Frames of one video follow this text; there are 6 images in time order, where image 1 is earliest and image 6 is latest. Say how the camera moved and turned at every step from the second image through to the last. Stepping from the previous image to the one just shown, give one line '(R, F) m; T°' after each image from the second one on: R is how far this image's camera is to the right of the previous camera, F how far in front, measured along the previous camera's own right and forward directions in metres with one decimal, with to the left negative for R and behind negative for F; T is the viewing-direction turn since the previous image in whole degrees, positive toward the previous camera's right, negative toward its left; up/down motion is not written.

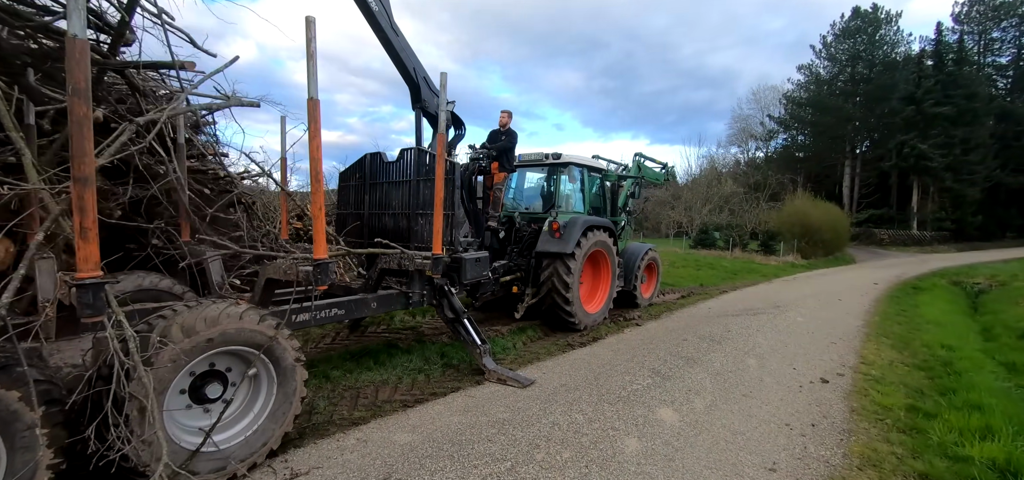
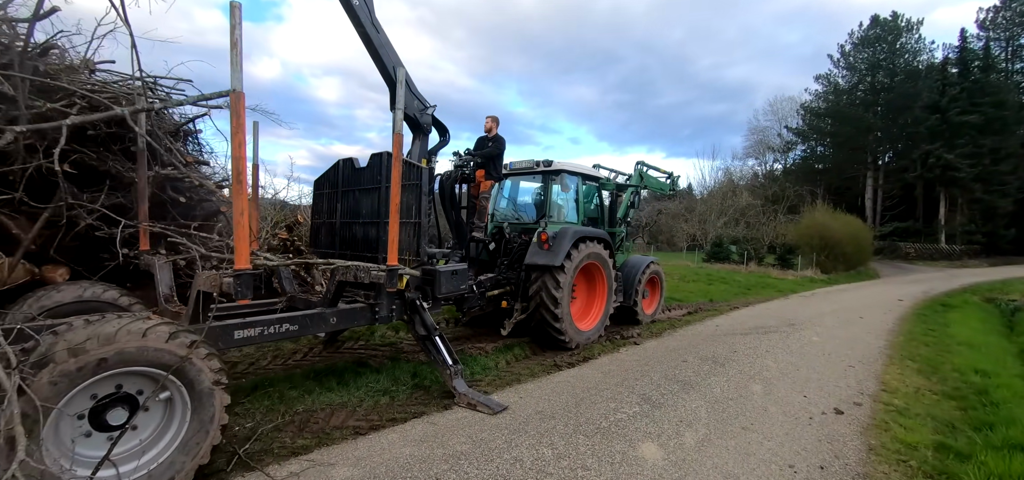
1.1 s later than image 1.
(+0.3, +0.3) m; -2°
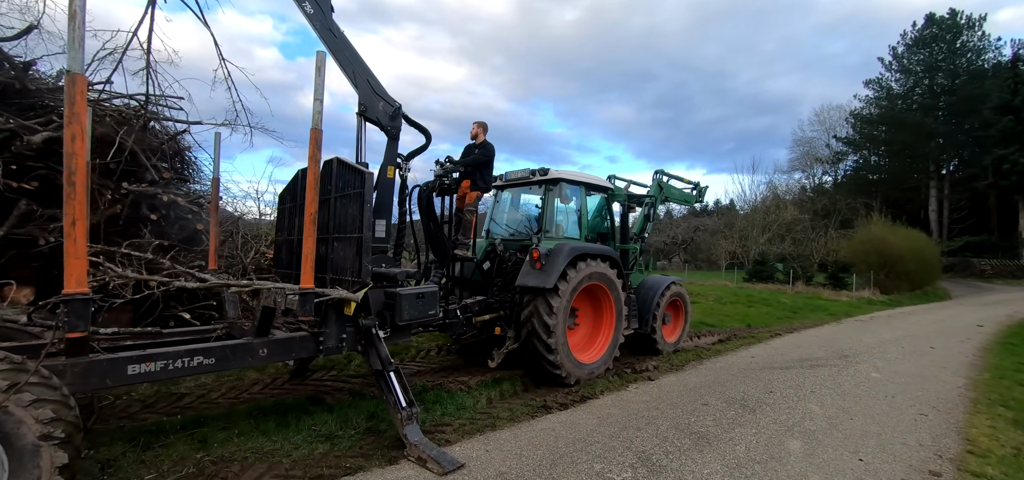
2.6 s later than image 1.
(+0.5, +0.6) m; -5°
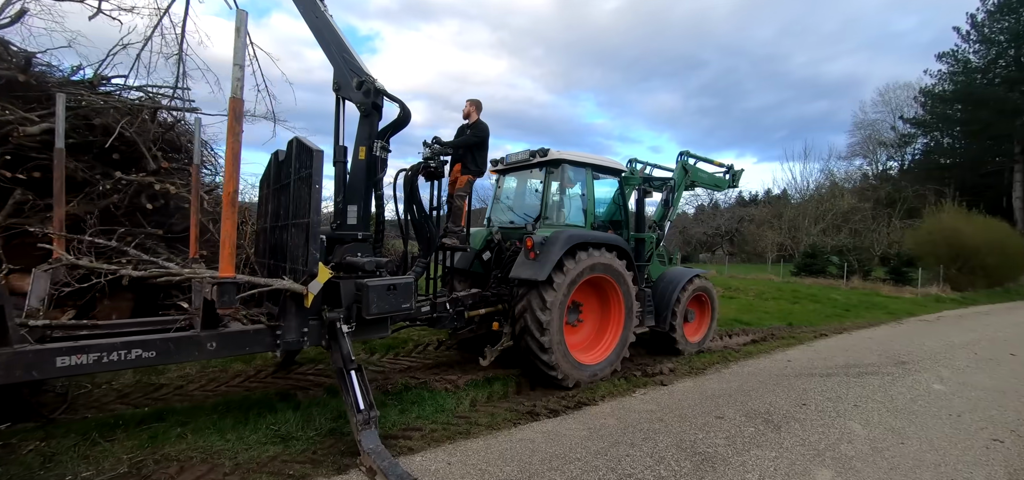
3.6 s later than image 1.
(+0.4, +0.4) m; -5°
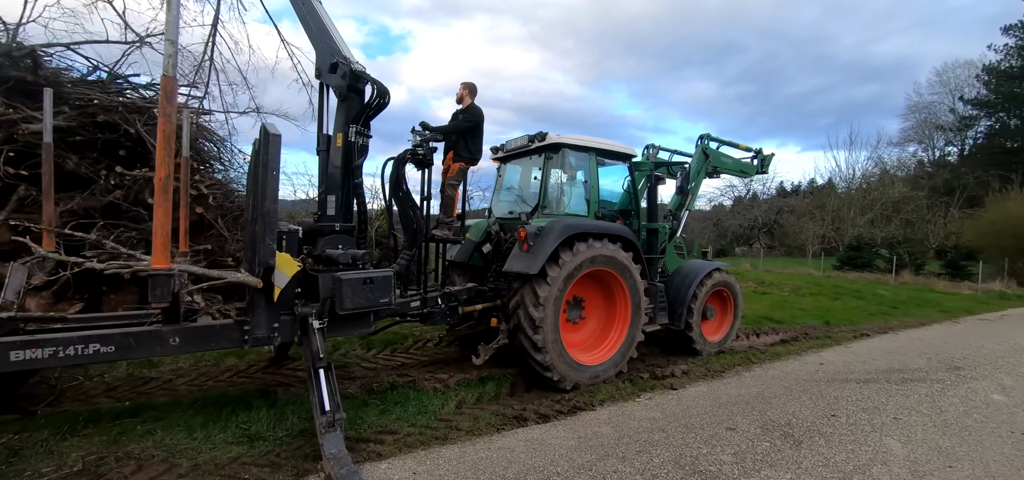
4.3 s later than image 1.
(+0.3, +0.3) m; -4°
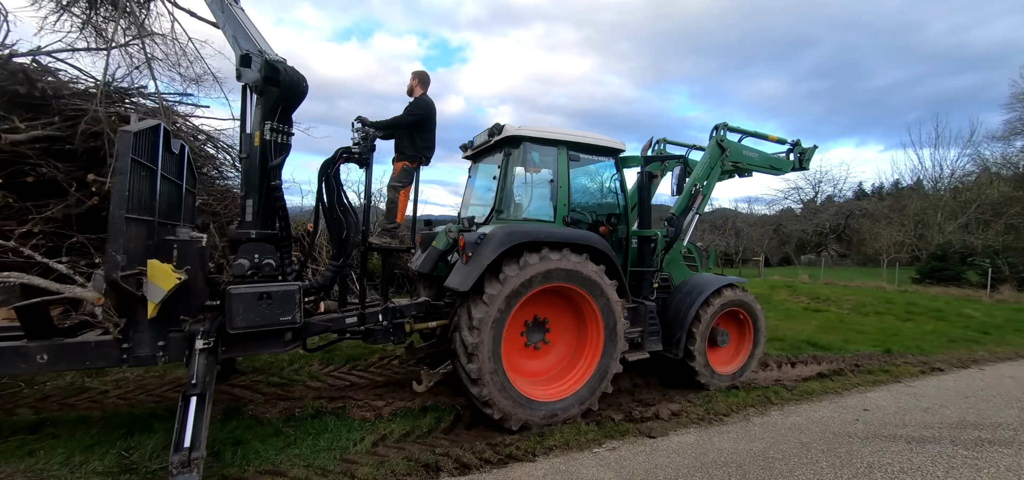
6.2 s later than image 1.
(+0.7, +0.5) m; -7°
